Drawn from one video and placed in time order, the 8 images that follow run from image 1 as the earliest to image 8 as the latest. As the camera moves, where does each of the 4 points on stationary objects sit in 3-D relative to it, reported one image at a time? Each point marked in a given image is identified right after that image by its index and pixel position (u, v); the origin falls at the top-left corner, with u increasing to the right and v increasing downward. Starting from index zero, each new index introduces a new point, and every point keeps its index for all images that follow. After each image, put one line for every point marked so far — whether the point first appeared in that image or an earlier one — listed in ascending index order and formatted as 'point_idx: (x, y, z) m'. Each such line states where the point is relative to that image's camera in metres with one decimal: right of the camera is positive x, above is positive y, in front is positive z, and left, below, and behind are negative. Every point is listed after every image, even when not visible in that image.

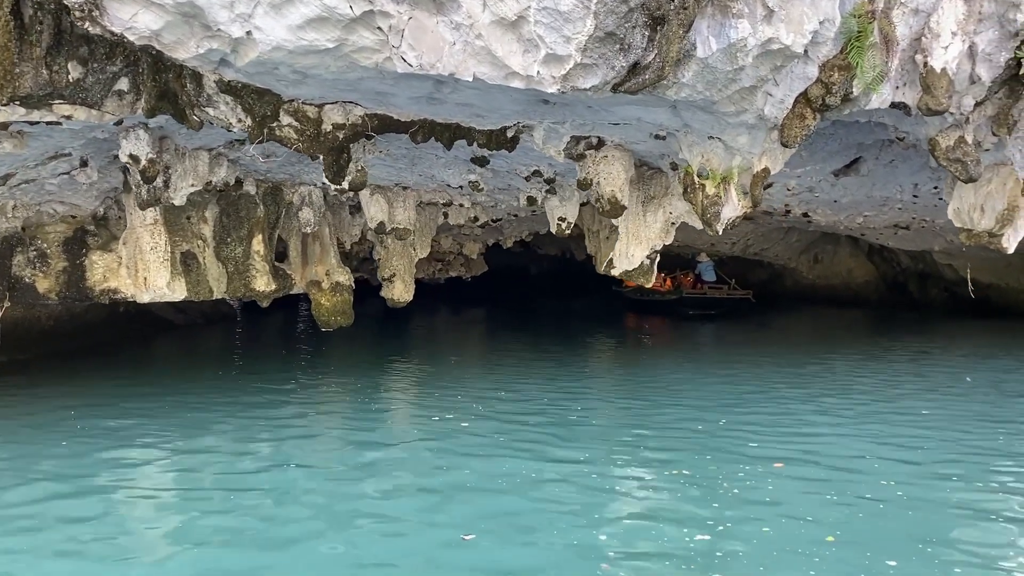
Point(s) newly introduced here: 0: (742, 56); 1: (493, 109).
0: (+1.4, +1.4, +5.5) m
1: (-0.1, +1.2, +6.2) m
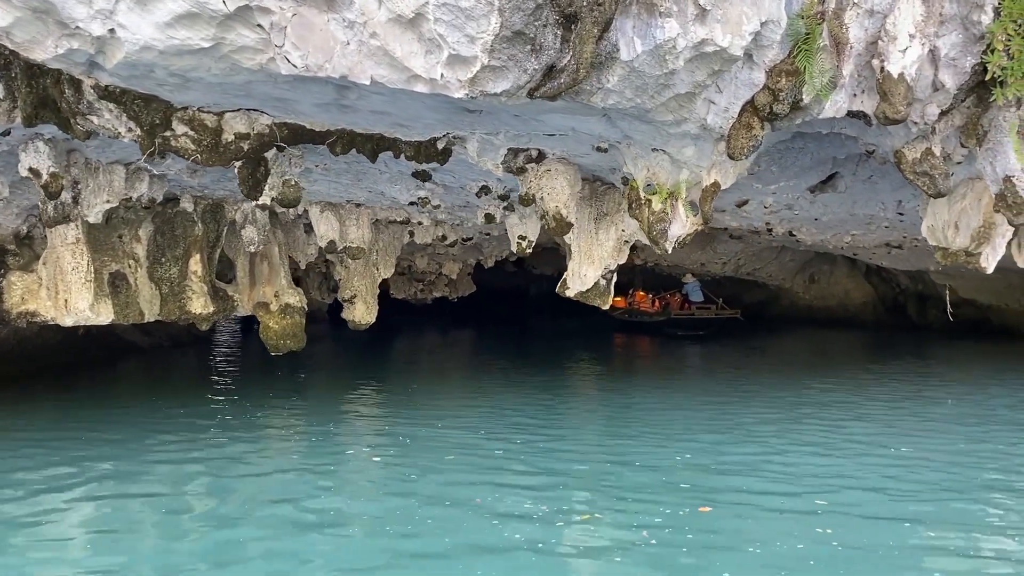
0: (+0.9, +1.2, +5.0) m
1: (-0.6, +1.0, +5.8) m
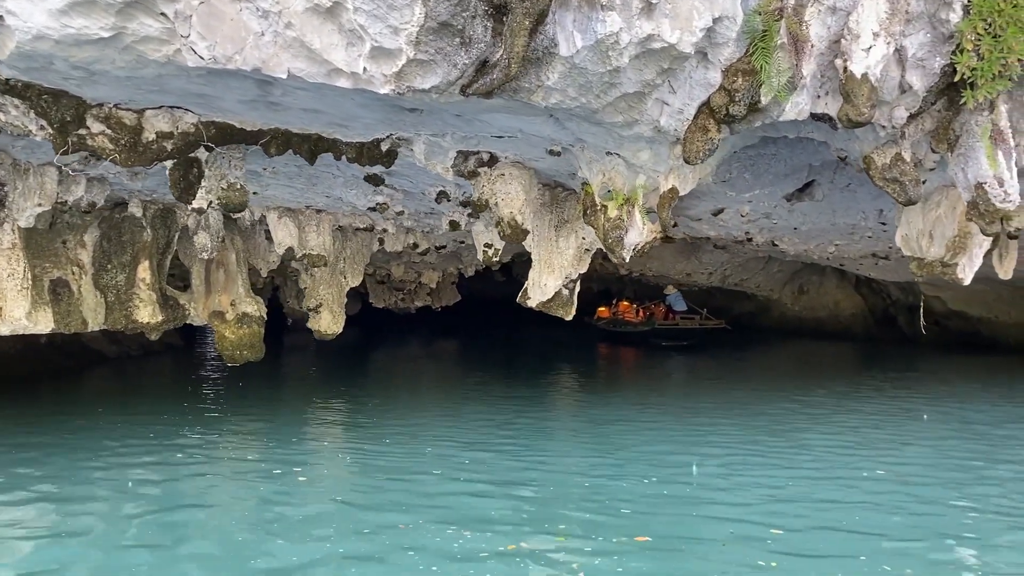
0: (+0.5, +1.2, +4.7) m
1: (-1.0, +1.0, +5.4) m
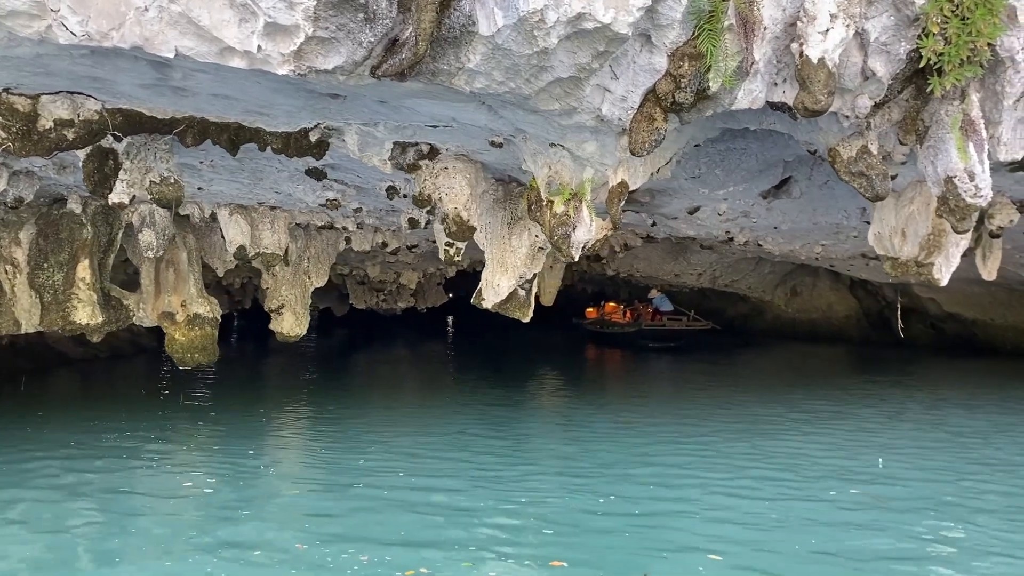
0: (+0.1, +1.2, +4.3) m
1: (-1.3, +1.0, +5.1) m
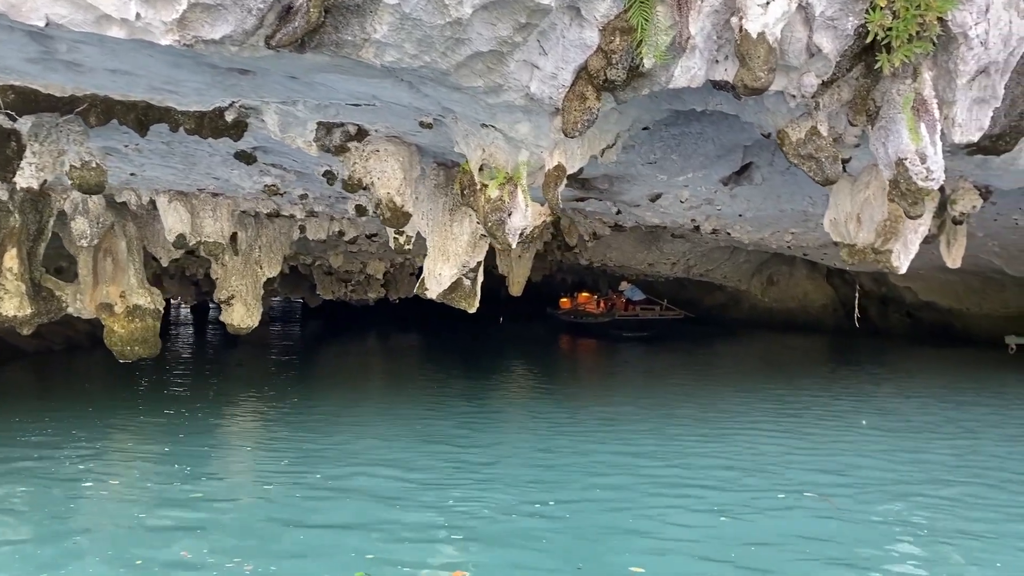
0: (-0.2, +1.2, +4.0) m
1: (-1.7, +1.0, +4.8) m
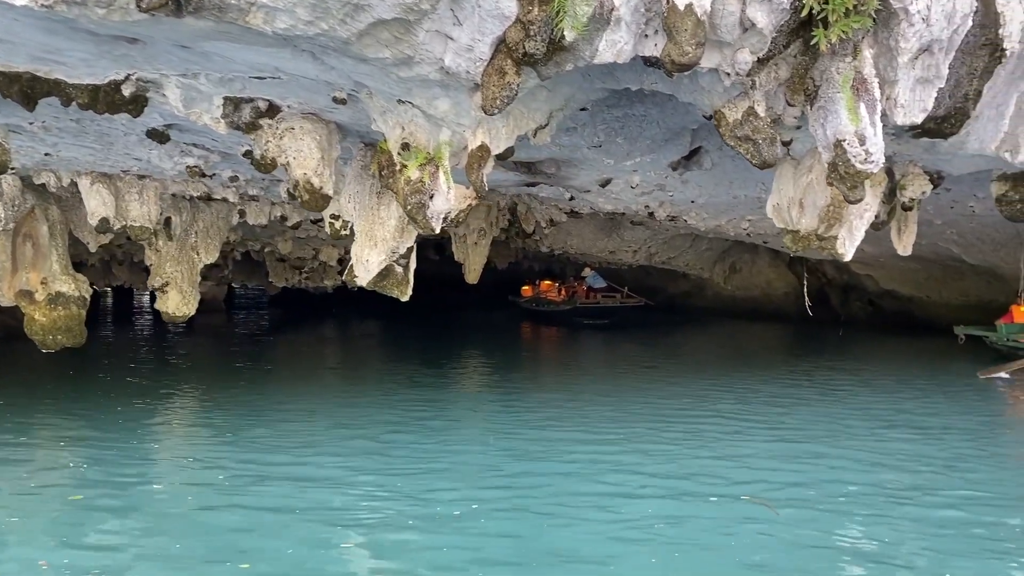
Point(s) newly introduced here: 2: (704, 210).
0: (-0.7, +1.3, +3.7) m
1: (-2.2, +1.1, +4.4) m
2: (+2.6, +1.0, +12.4) m
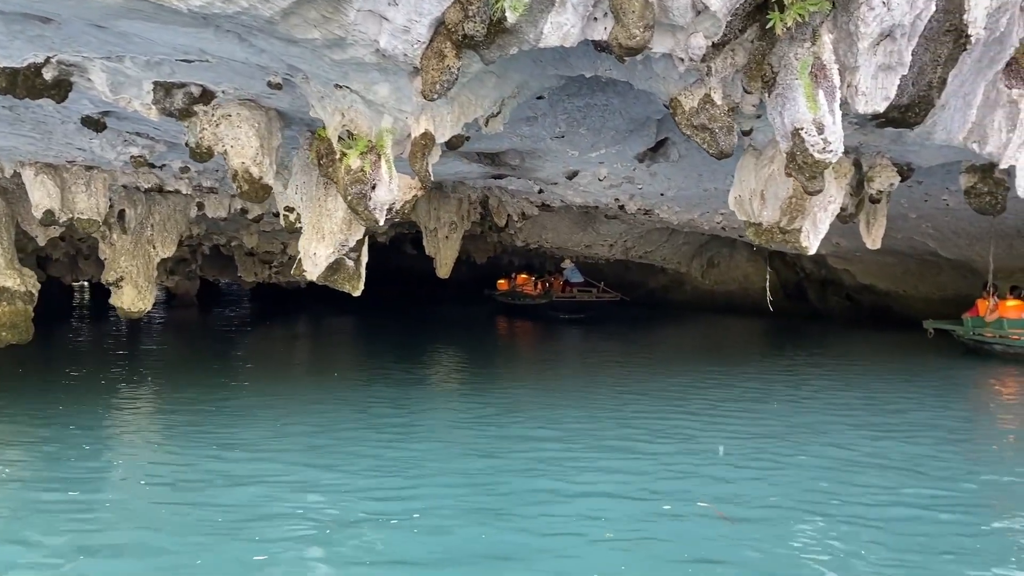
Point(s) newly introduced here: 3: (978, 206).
0: (-0.9, +1.3, +3.5) m
1: (-2.4, +1.1, +4.1) m
2: (+2.1, +1.1, +12.3) m
3: (+3.7, +0.7, +7.5) m
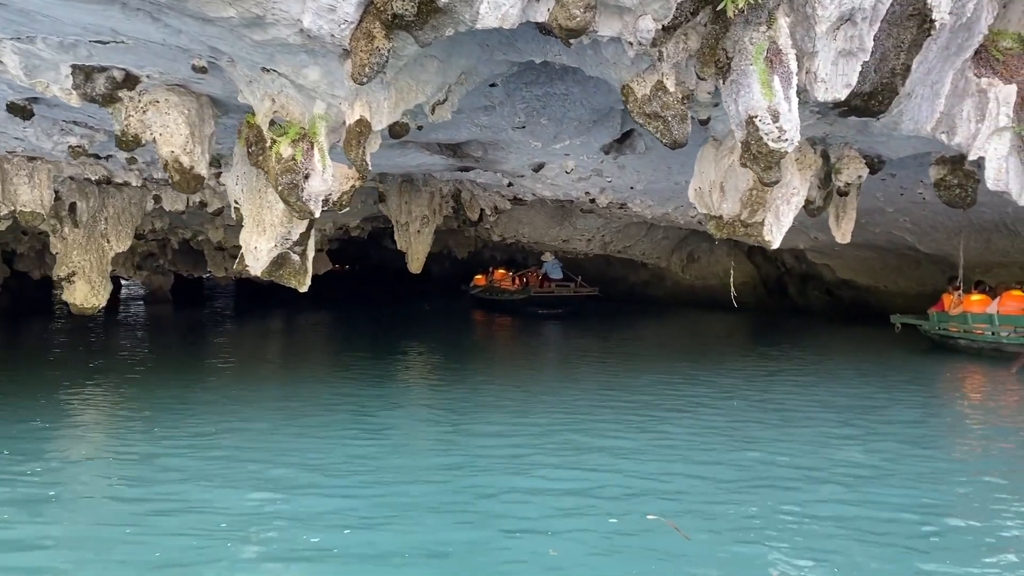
0: (-1.2, +1.3, +3.2) m
1: (-2.7, +1.2, +3.9) m
2: (+1.7, +1.2, +12.0) m
3: (+3.4, +0.7, +7.3) m
